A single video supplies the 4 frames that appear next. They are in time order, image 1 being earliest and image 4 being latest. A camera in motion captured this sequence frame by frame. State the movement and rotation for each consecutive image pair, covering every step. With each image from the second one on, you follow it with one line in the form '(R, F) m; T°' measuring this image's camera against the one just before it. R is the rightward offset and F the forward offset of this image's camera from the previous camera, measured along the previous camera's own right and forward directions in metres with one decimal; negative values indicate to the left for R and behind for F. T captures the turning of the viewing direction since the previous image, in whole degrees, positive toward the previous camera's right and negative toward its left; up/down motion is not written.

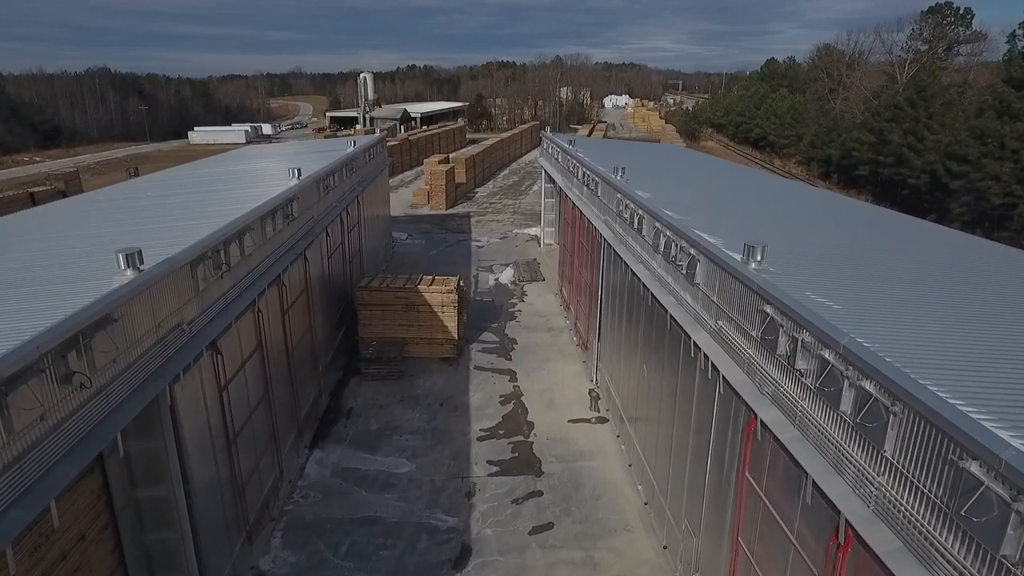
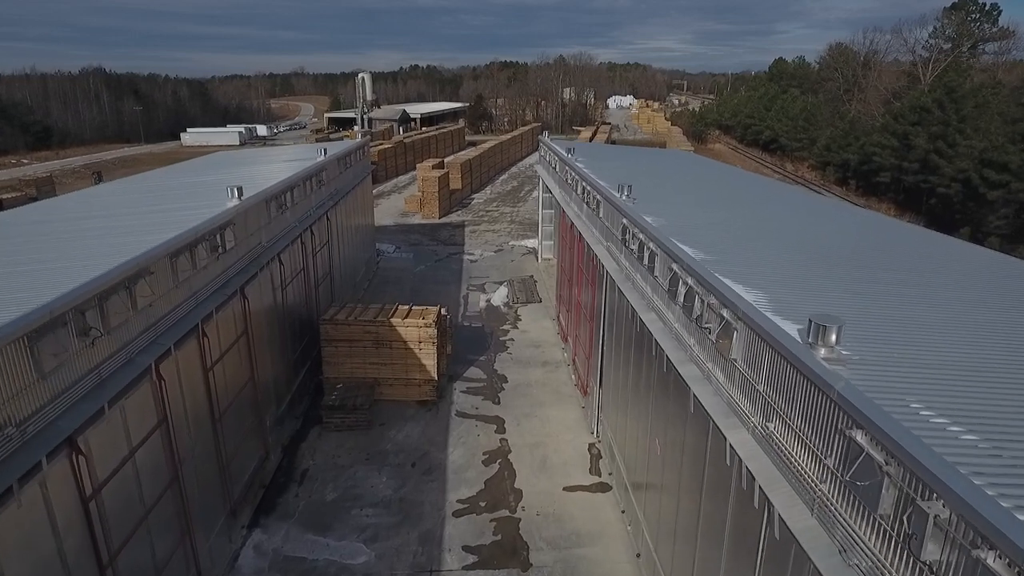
(+0.3, +1.7) m; 0°
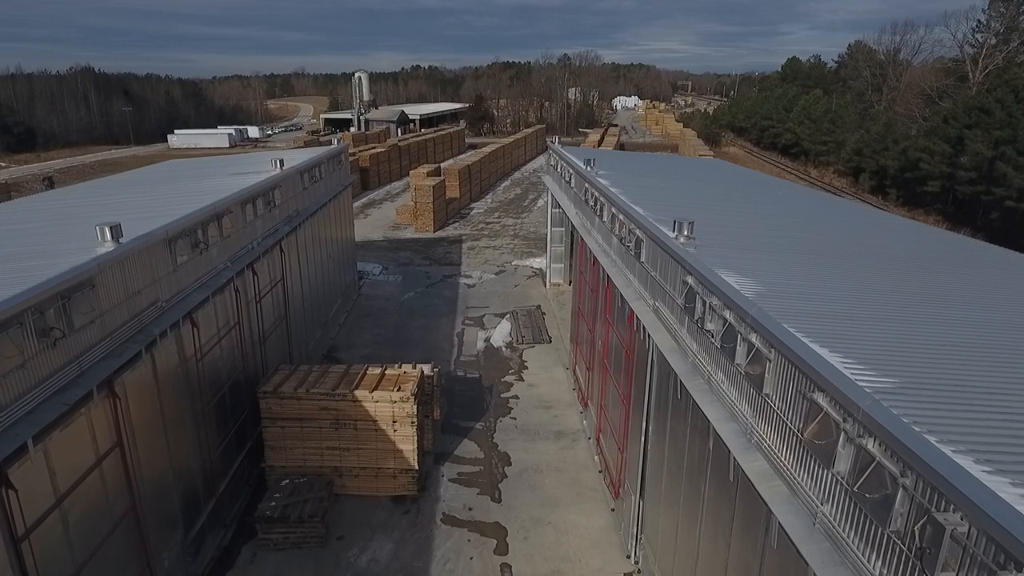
(0.0, +2.7) m; 0°
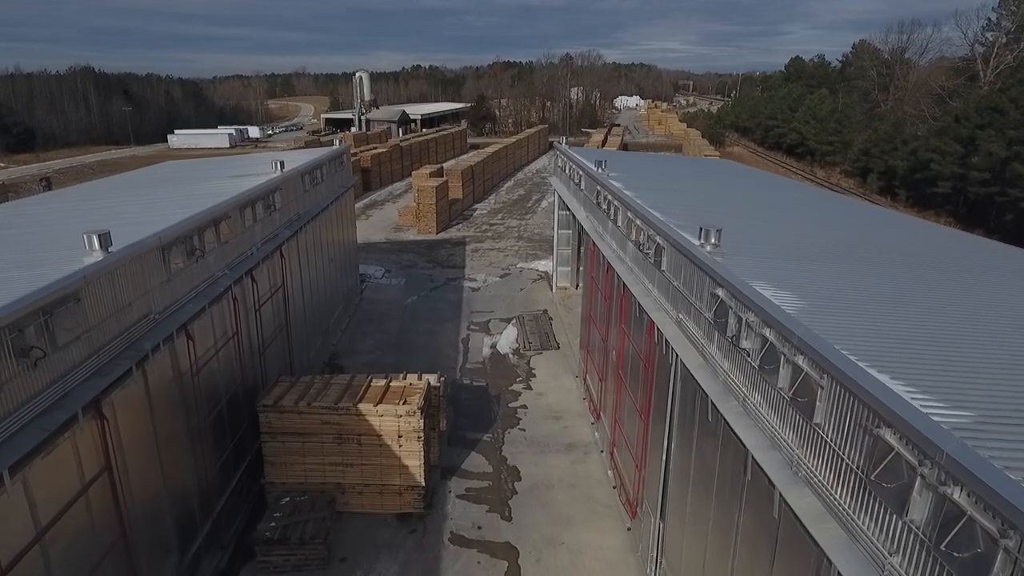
(-0.1, +0.4) m; 0°
